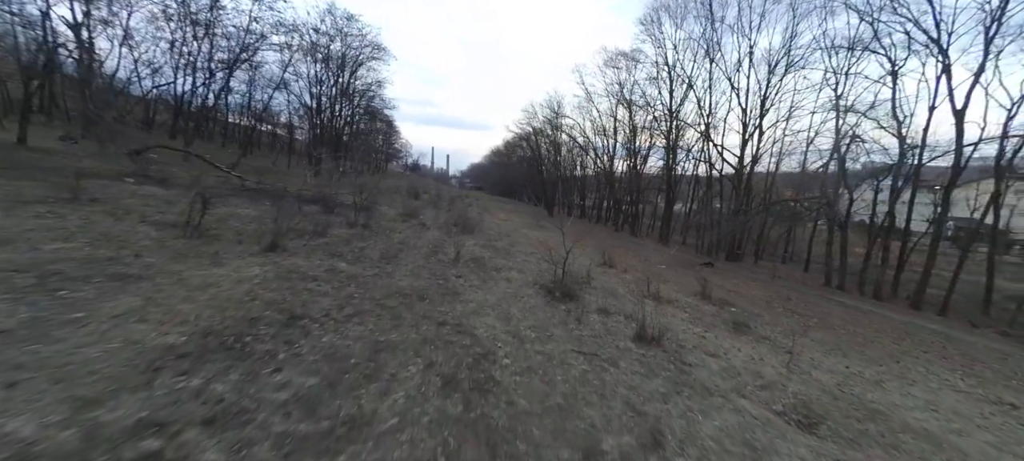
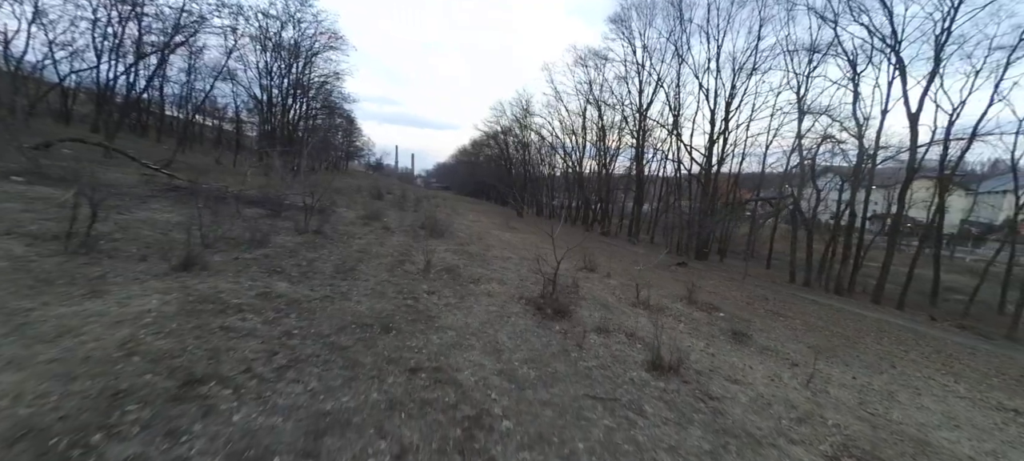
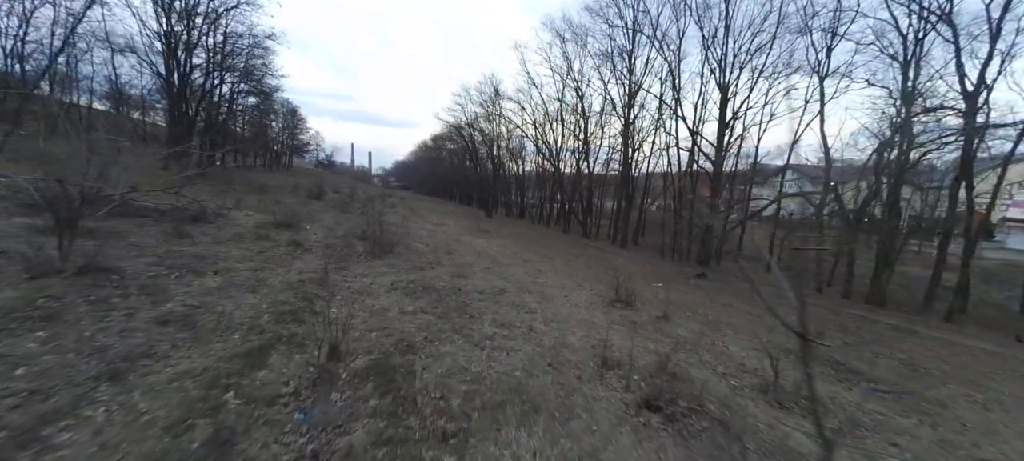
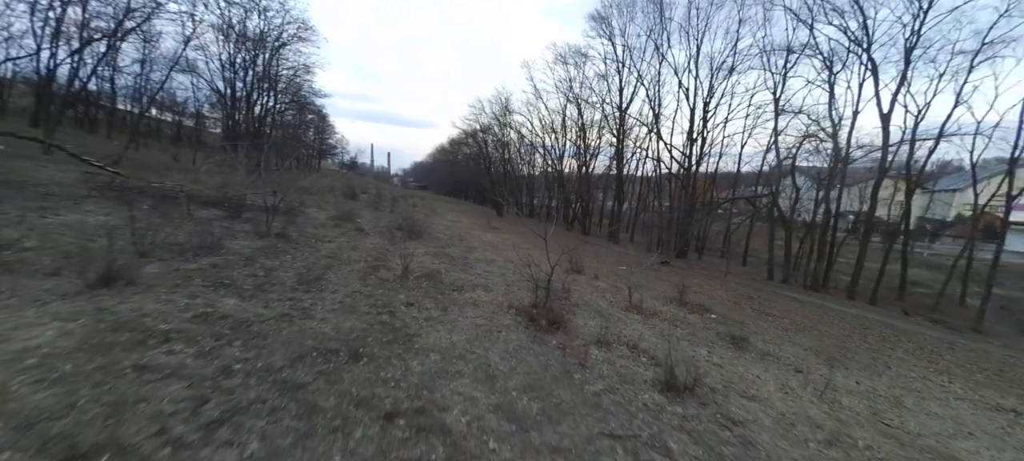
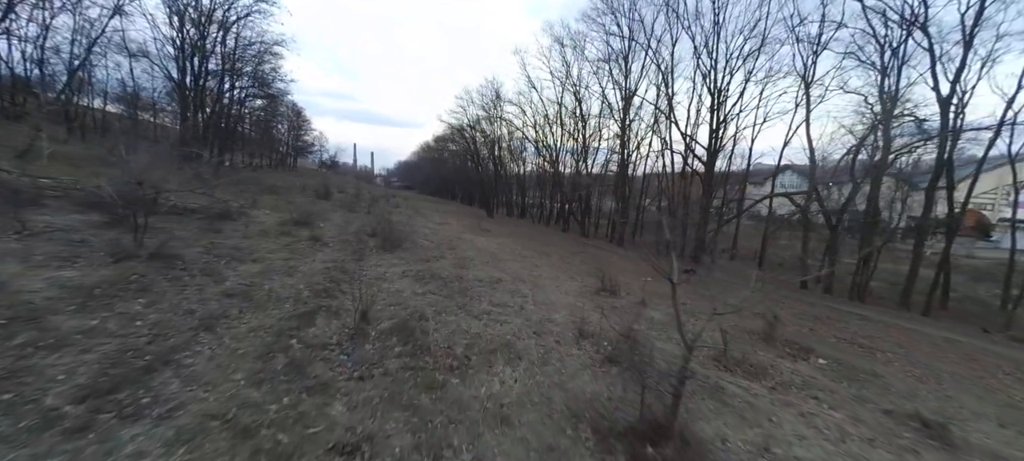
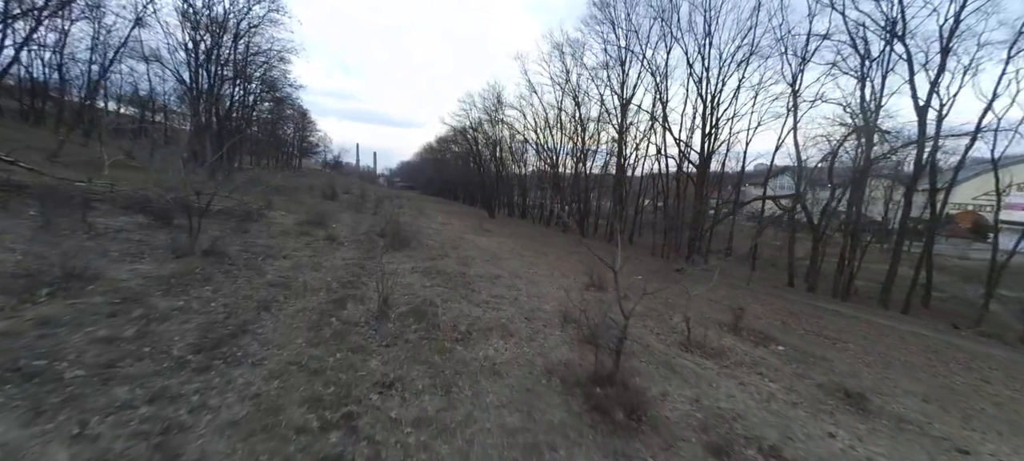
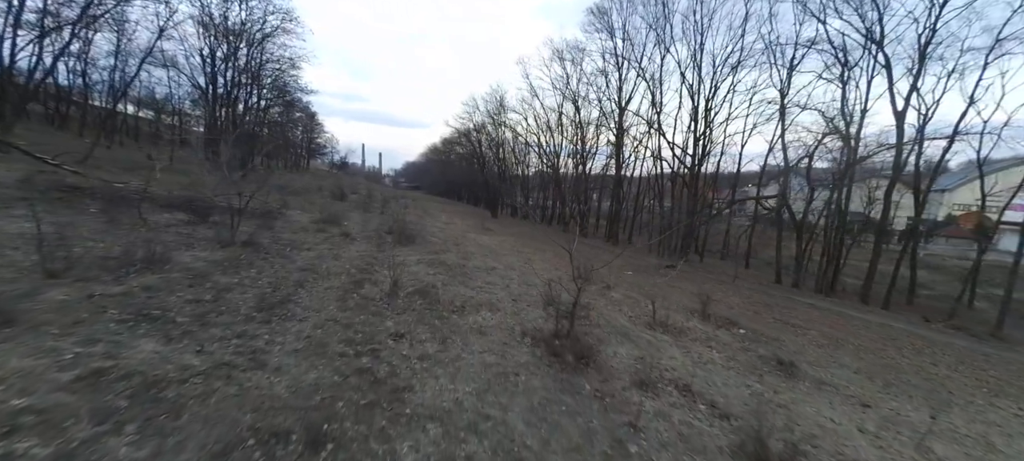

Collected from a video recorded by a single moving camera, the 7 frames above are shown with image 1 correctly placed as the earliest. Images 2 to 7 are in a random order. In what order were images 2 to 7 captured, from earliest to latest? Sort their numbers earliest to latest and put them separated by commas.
2, 4, 7, 6, 5, 3
